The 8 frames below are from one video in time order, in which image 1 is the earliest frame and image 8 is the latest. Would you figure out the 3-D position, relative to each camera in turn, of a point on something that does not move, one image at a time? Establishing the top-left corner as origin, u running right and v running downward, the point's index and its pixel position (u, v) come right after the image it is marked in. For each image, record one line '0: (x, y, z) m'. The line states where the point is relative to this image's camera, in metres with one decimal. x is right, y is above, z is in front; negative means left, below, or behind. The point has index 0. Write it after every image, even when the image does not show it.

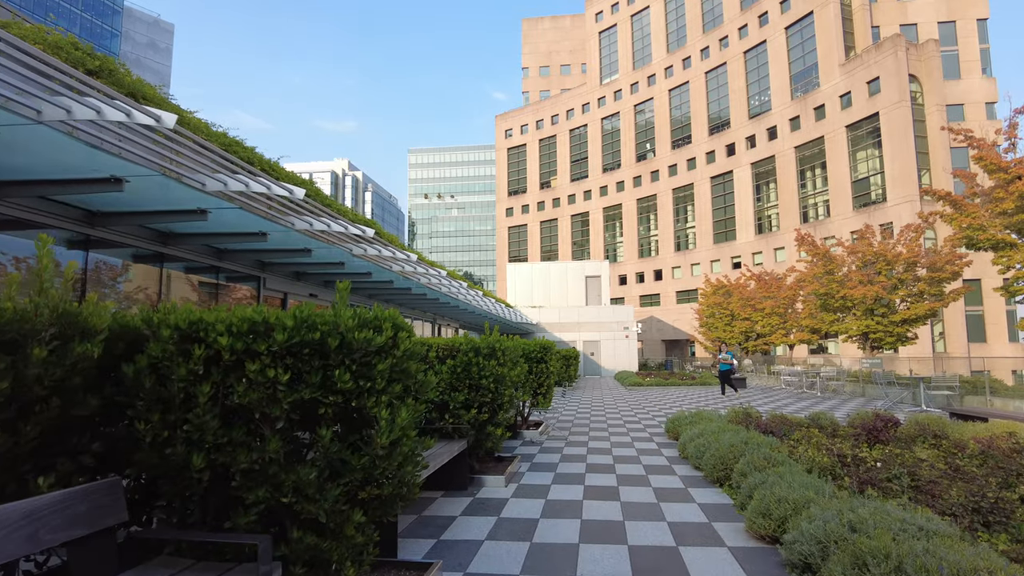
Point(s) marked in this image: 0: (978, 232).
0: (+9.0, +1.1, +12.3) m
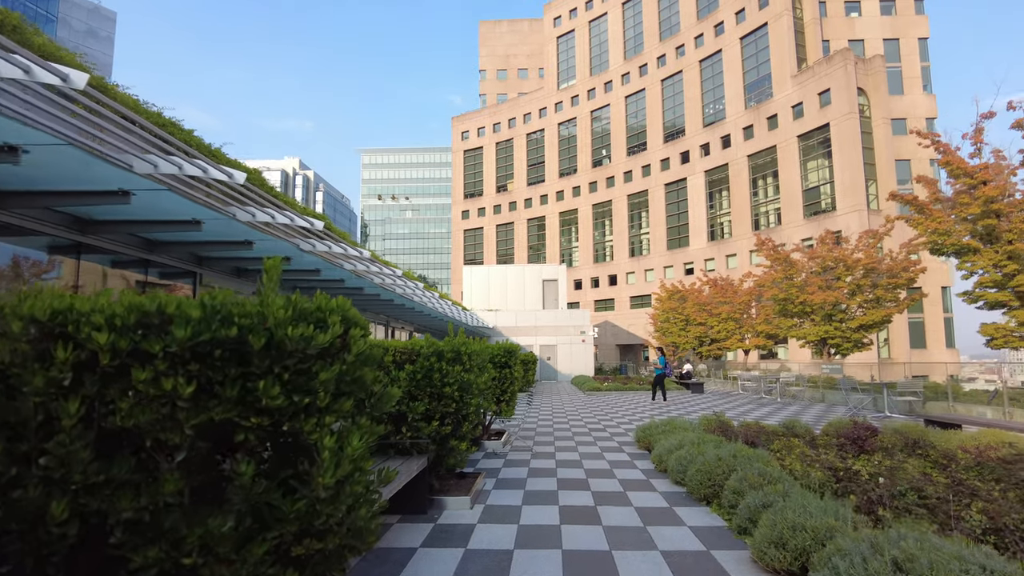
0: (+8.3, +1.0, +12.3) m
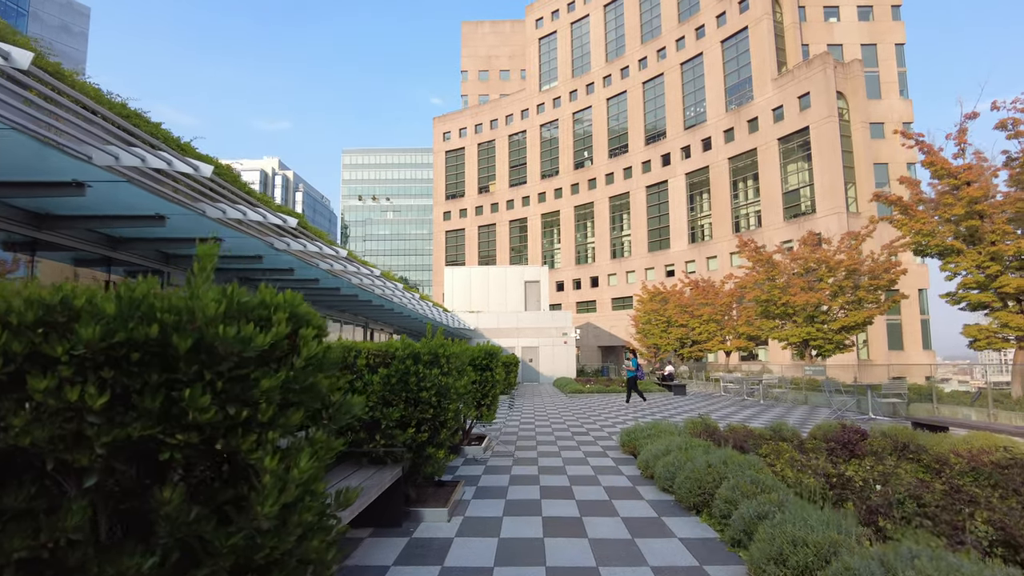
0: (+7.9, +1.0, +12.2) m
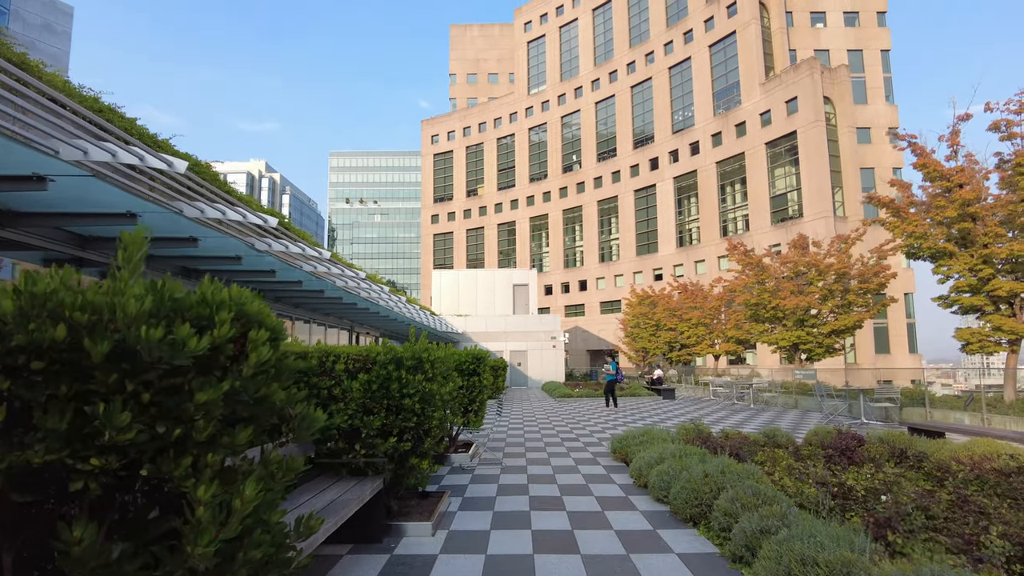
0: (+7.7, +0.9, +12.1) m
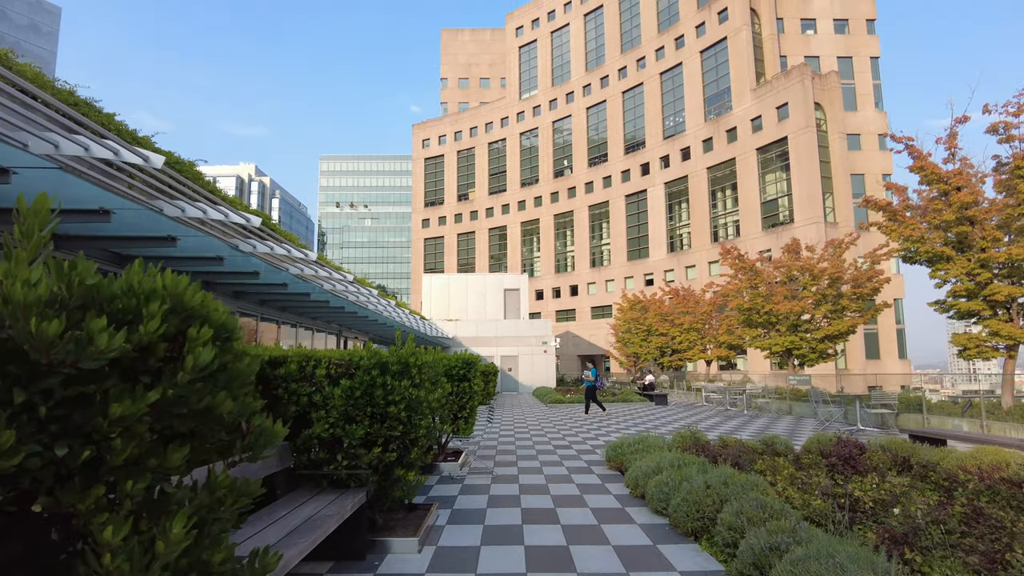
0: (+7.6, +0.8, +12.0) m
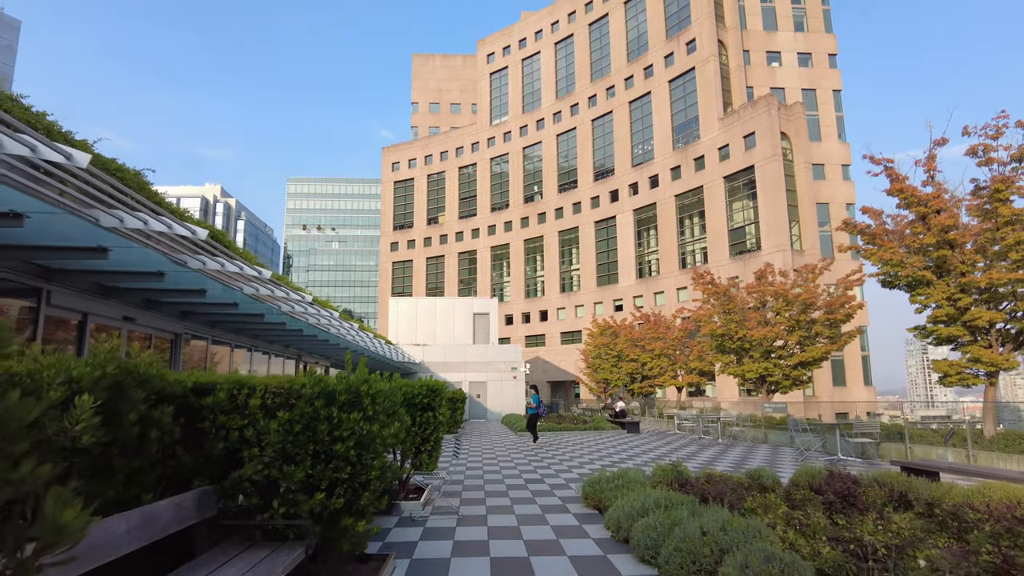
0: (+7.0, +0.4, +11.7) m
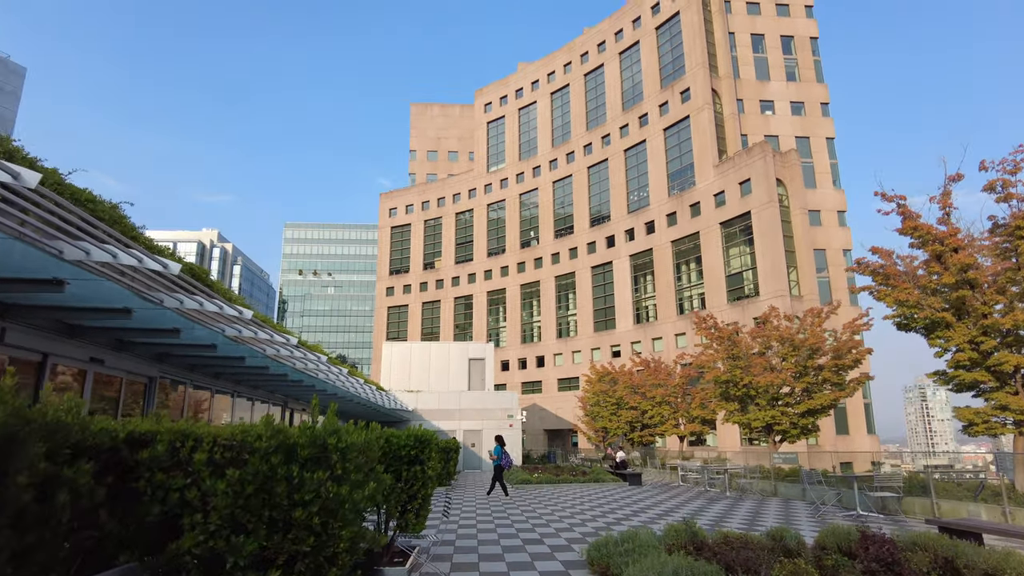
0: (+7.0, -0.4, +11.2) m
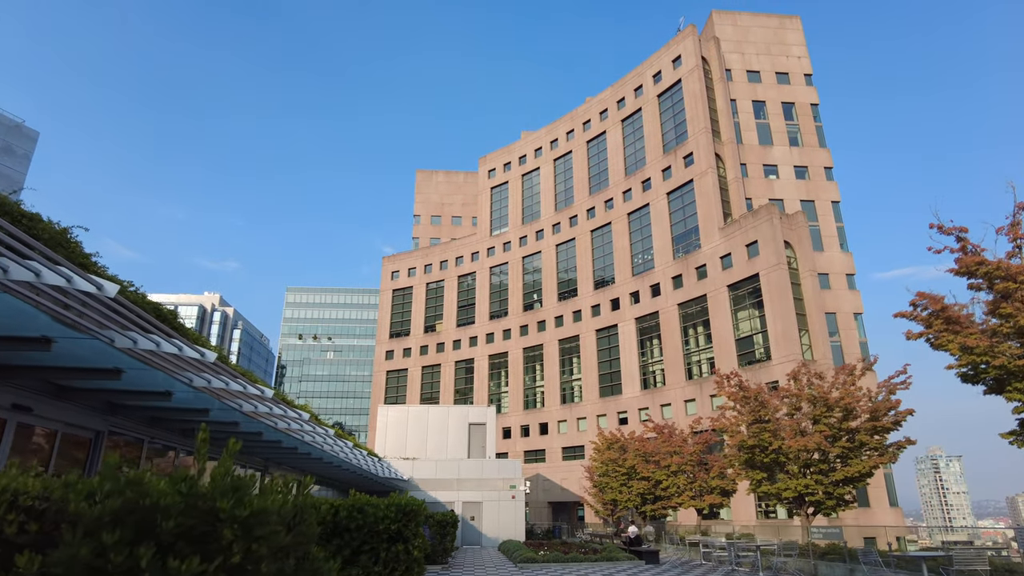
0: (+7.1, -1.1, +9.7) m
